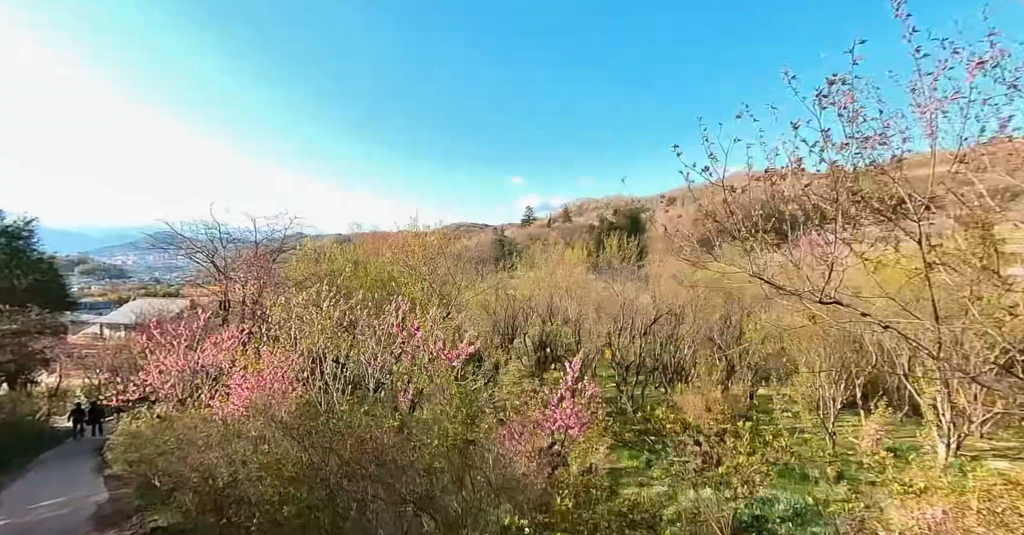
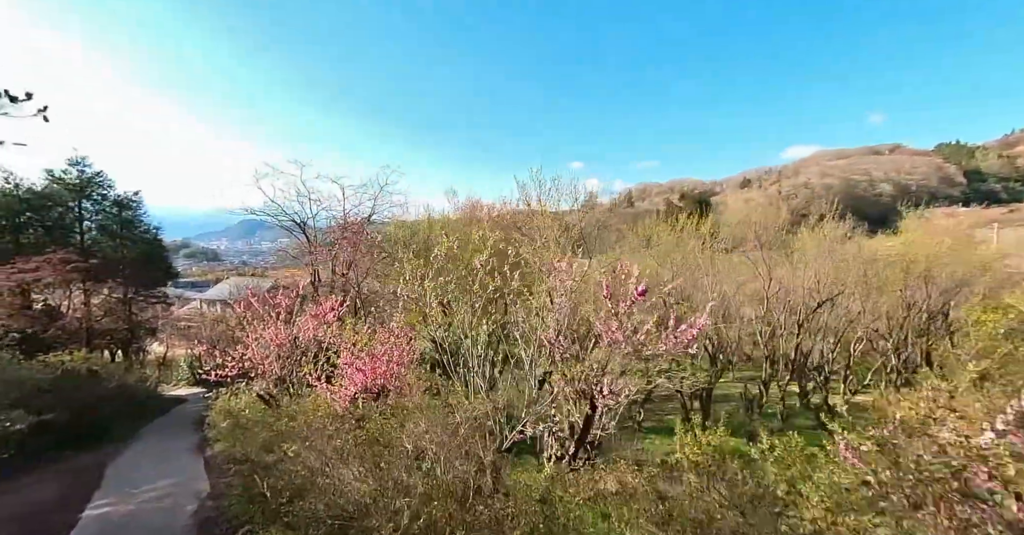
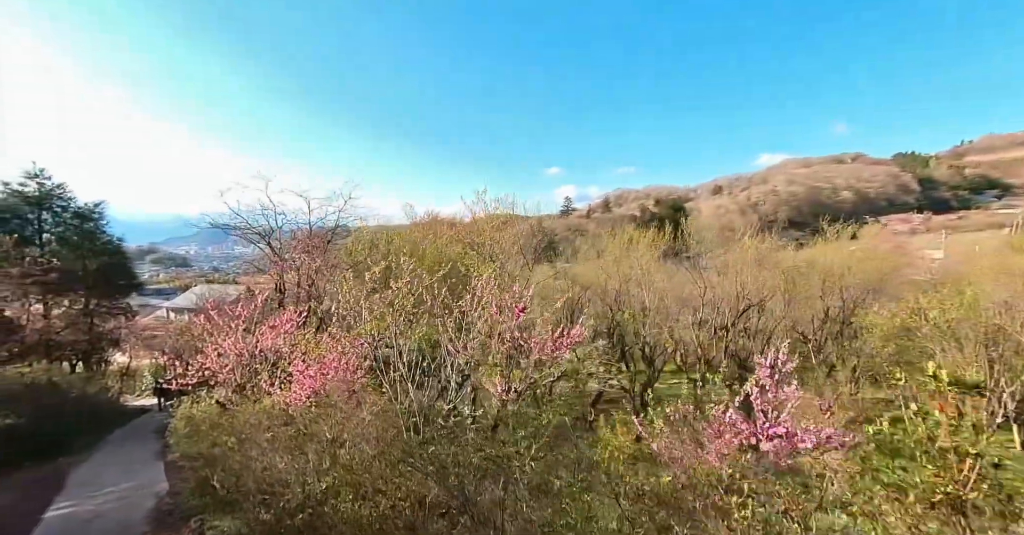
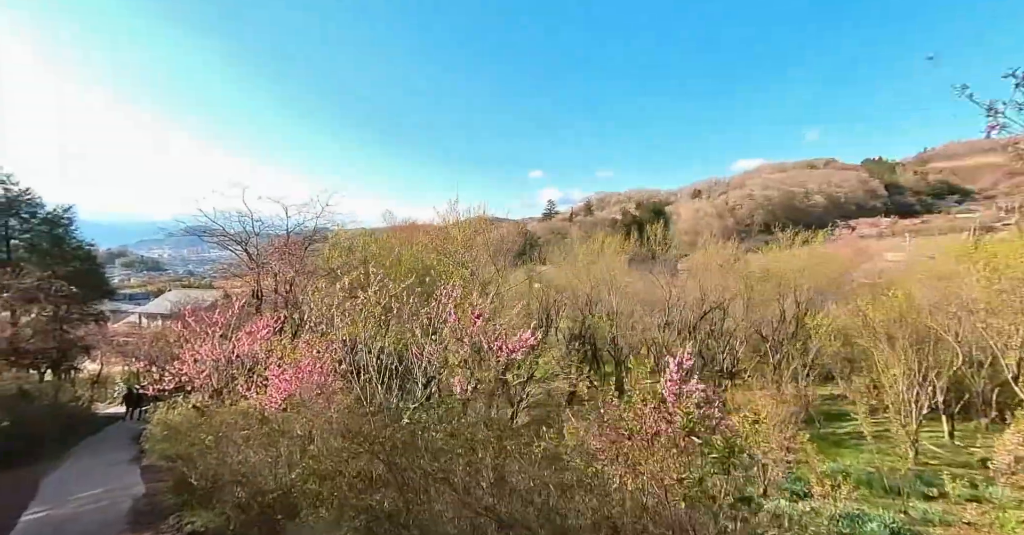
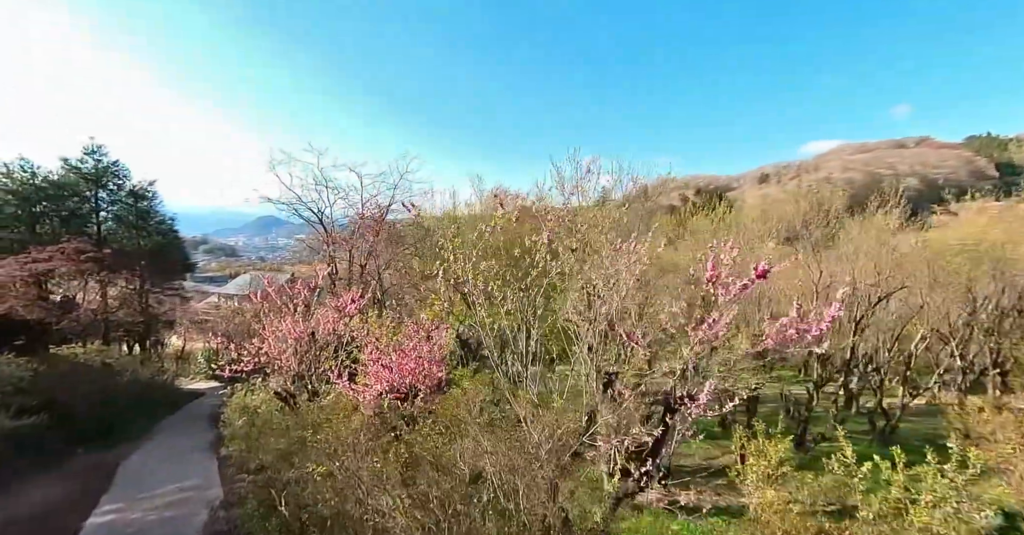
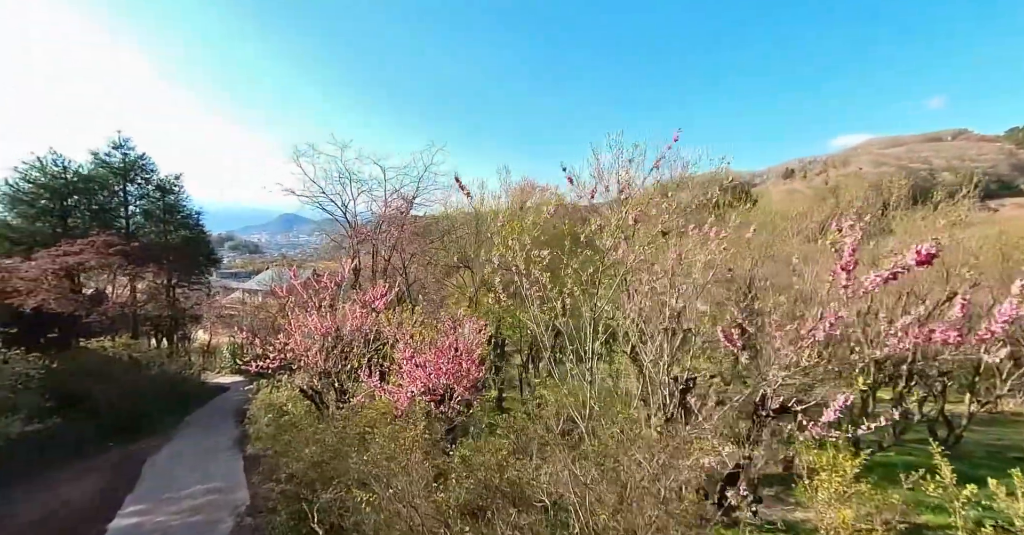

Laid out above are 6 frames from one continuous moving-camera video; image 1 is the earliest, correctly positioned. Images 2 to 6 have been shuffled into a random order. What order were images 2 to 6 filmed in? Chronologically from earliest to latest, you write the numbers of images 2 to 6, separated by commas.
4, 3, 2, 5, 6
